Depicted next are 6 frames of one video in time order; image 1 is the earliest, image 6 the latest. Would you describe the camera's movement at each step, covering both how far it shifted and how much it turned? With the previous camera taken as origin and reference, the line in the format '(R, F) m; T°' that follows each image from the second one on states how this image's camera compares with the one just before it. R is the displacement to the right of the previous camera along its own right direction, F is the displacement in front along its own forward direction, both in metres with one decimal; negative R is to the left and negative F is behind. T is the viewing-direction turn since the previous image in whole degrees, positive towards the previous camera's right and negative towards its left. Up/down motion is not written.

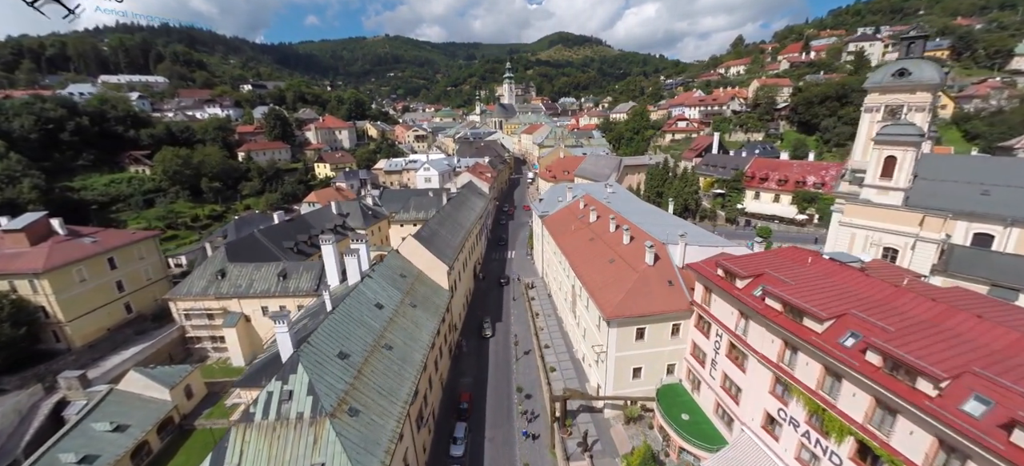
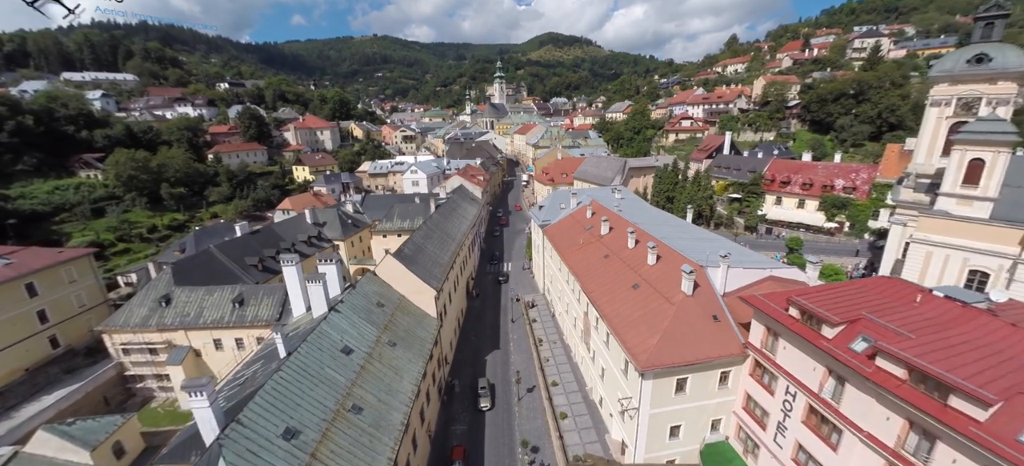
(-0.6, +5.1) m; +1°
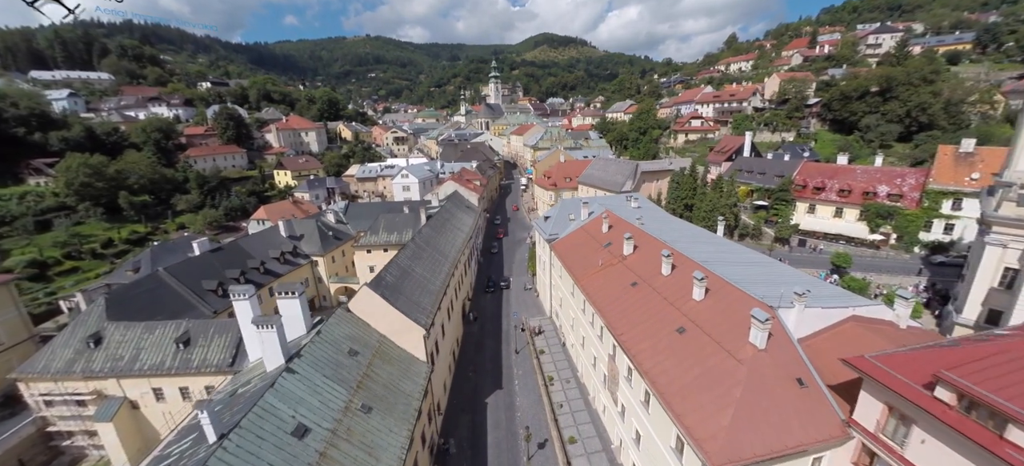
(-0.7, +5.0) m; +1°
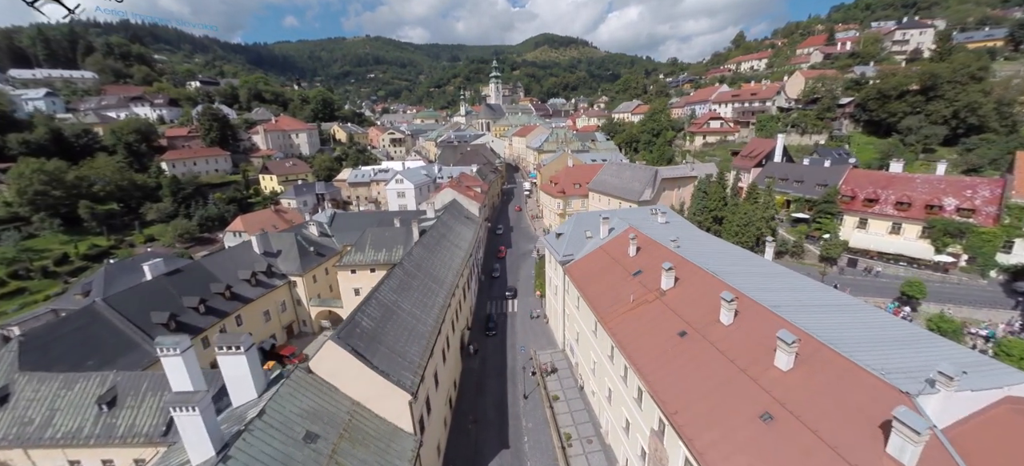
(-0.6, +5.0) m; 0°
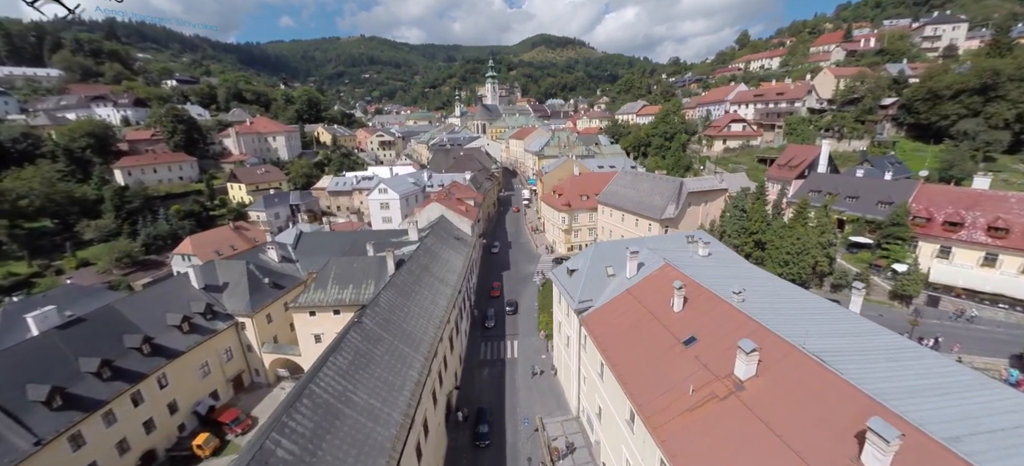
(-0.2, +6.6) m; +1°
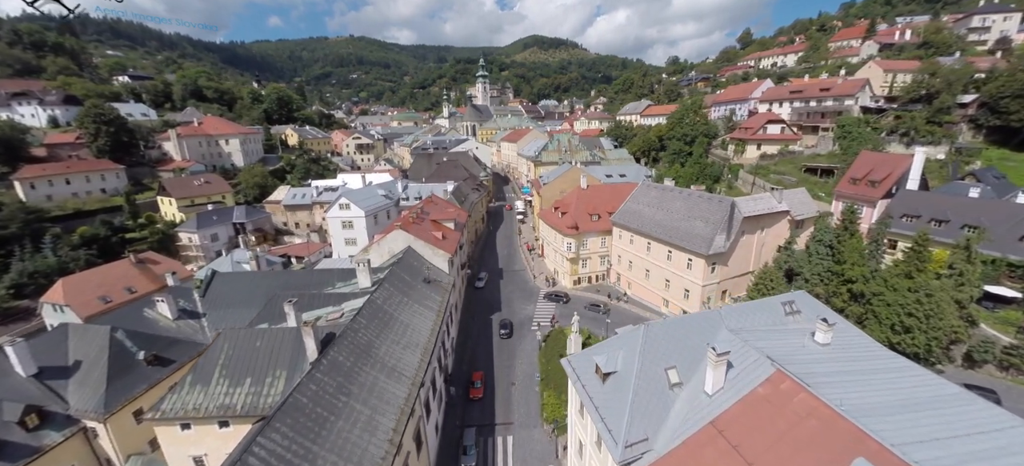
(0.0, +9.6) m; +1°
